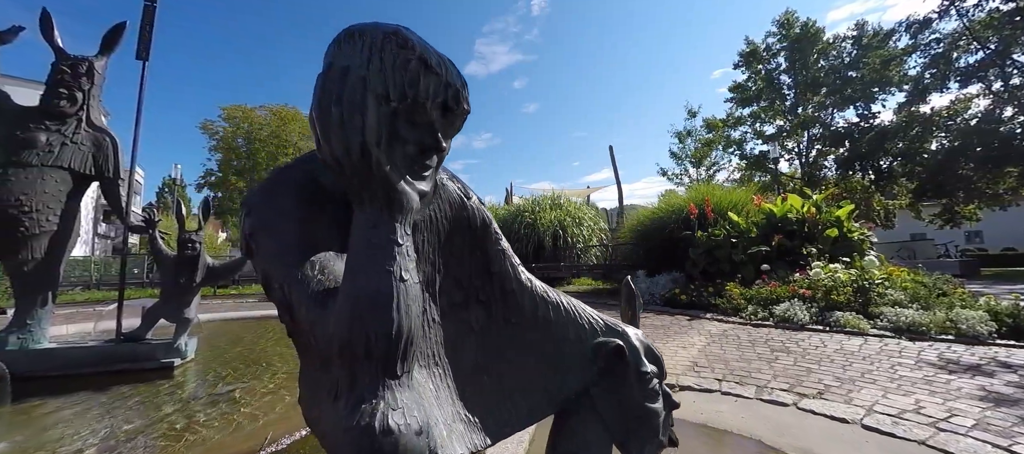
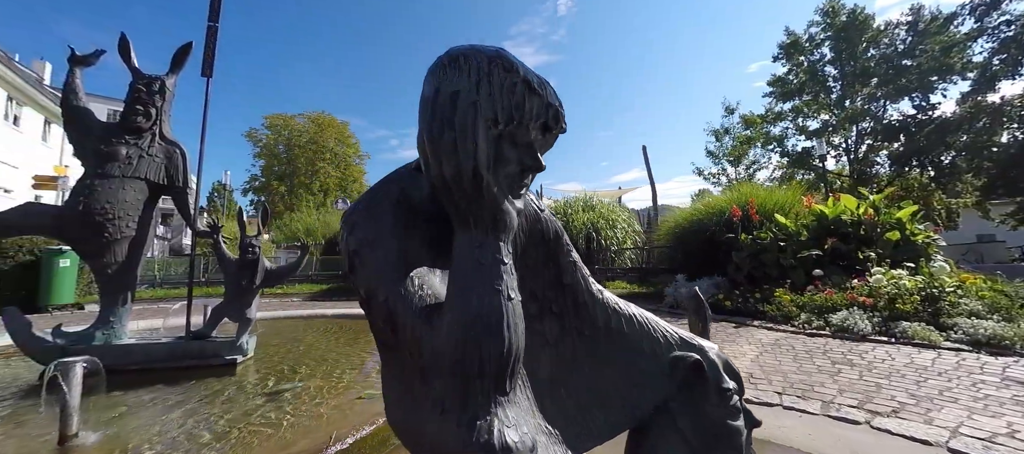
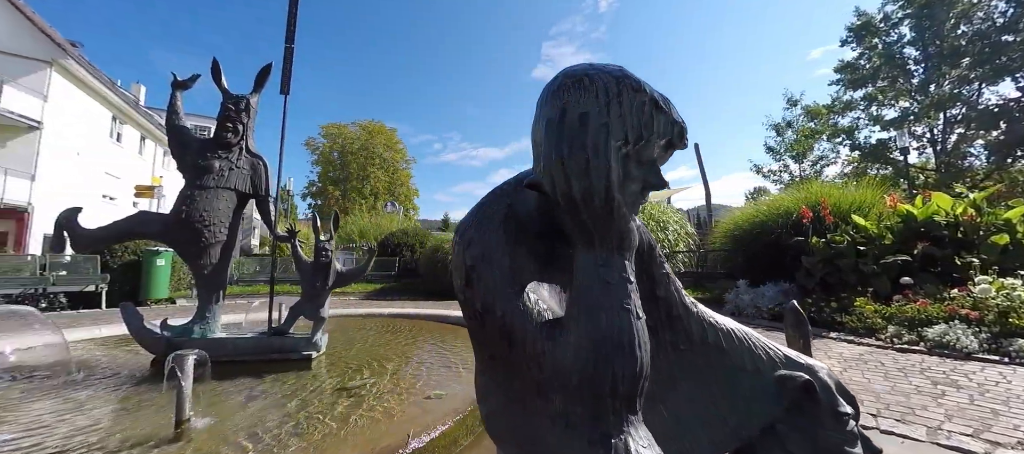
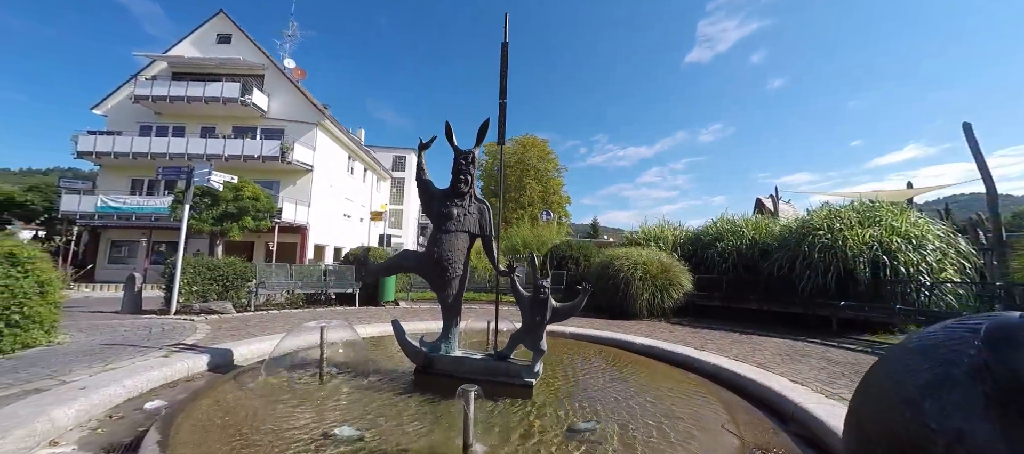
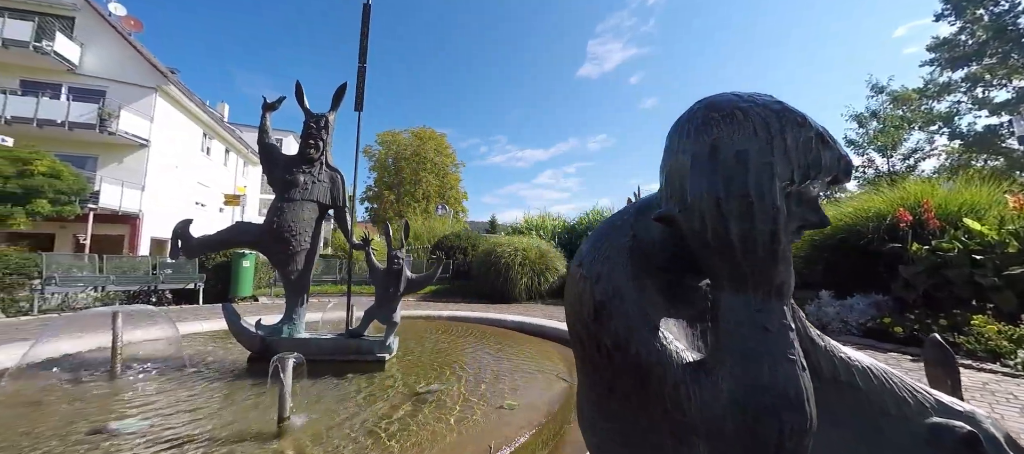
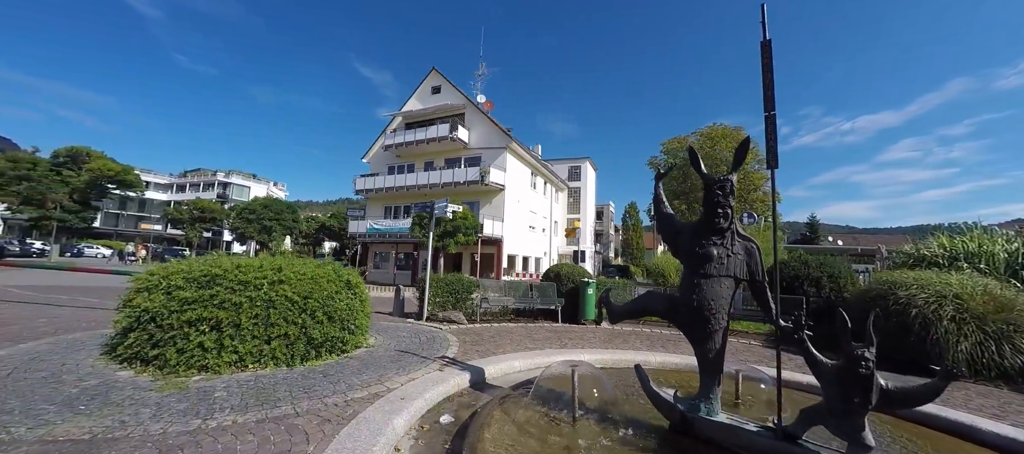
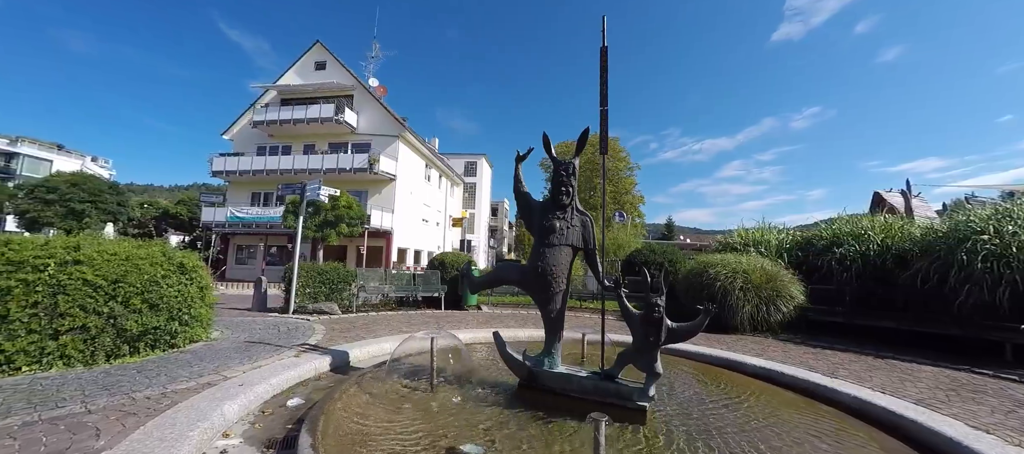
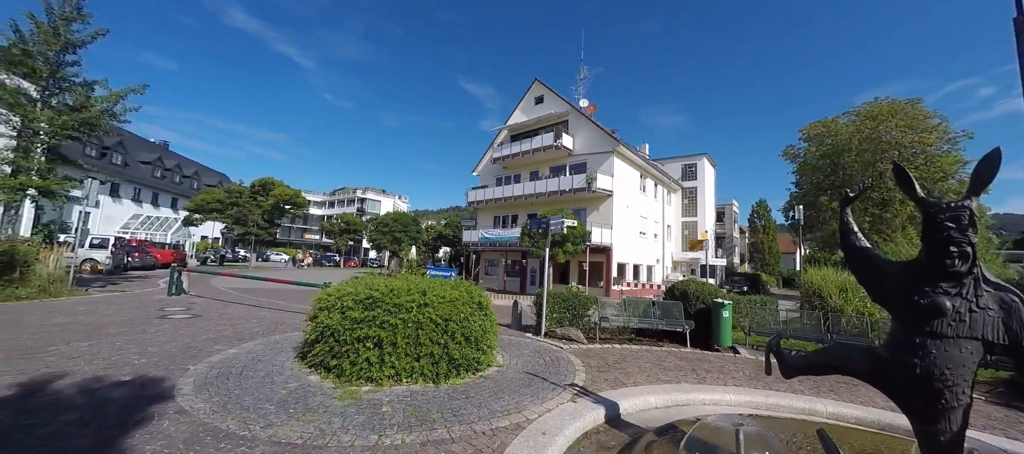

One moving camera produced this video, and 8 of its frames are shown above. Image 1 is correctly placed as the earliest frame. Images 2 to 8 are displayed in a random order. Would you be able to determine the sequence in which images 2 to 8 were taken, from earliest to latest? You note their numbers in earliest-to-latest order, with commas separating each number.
2, 3, 5, 4, 7, 6, 8
